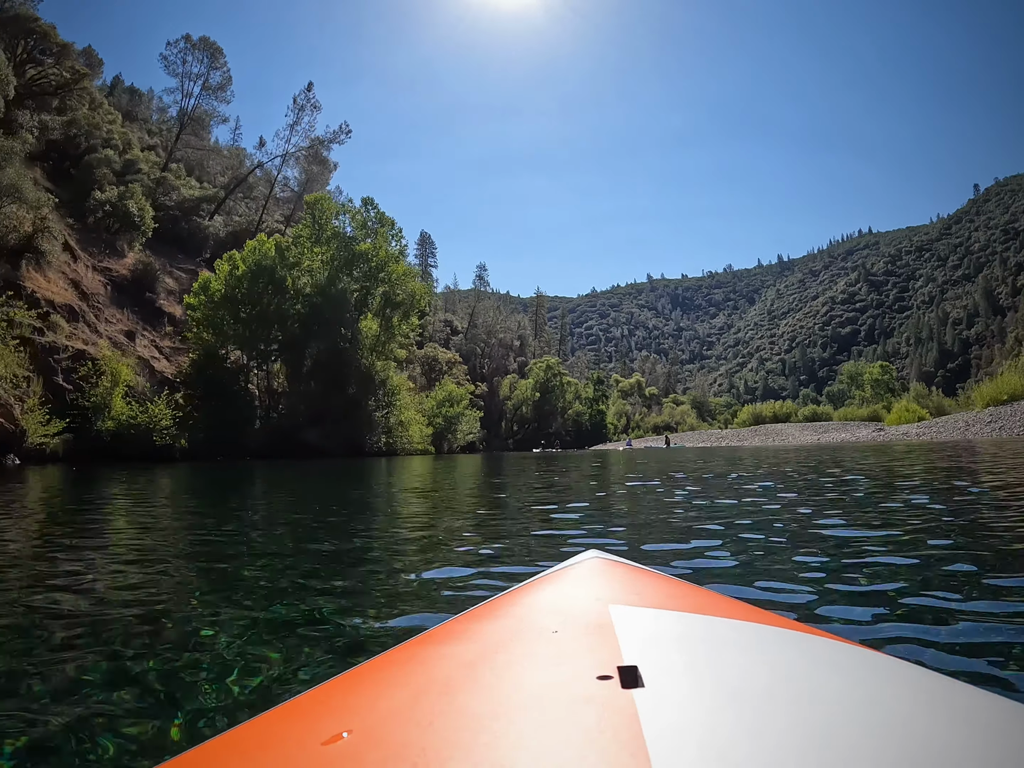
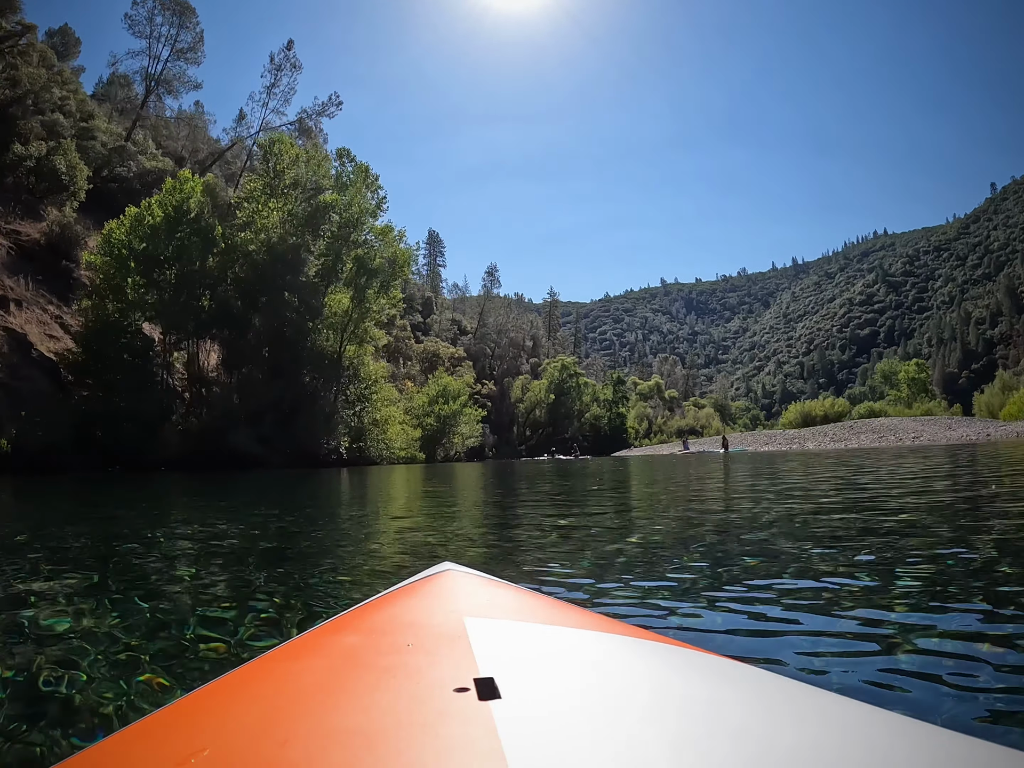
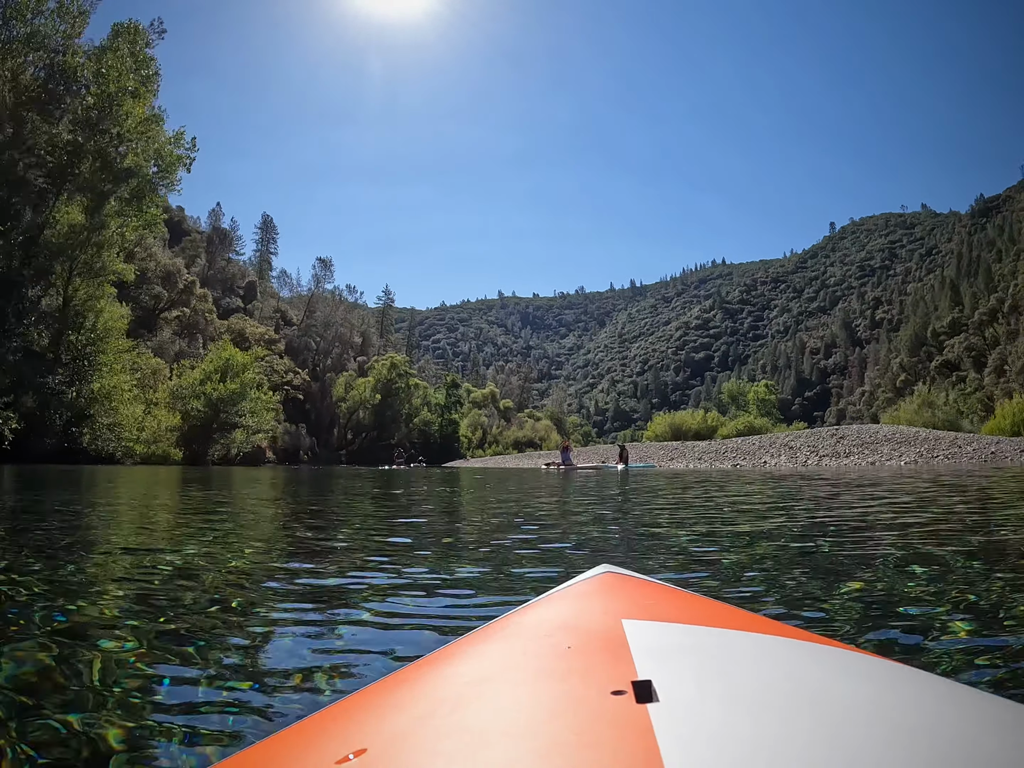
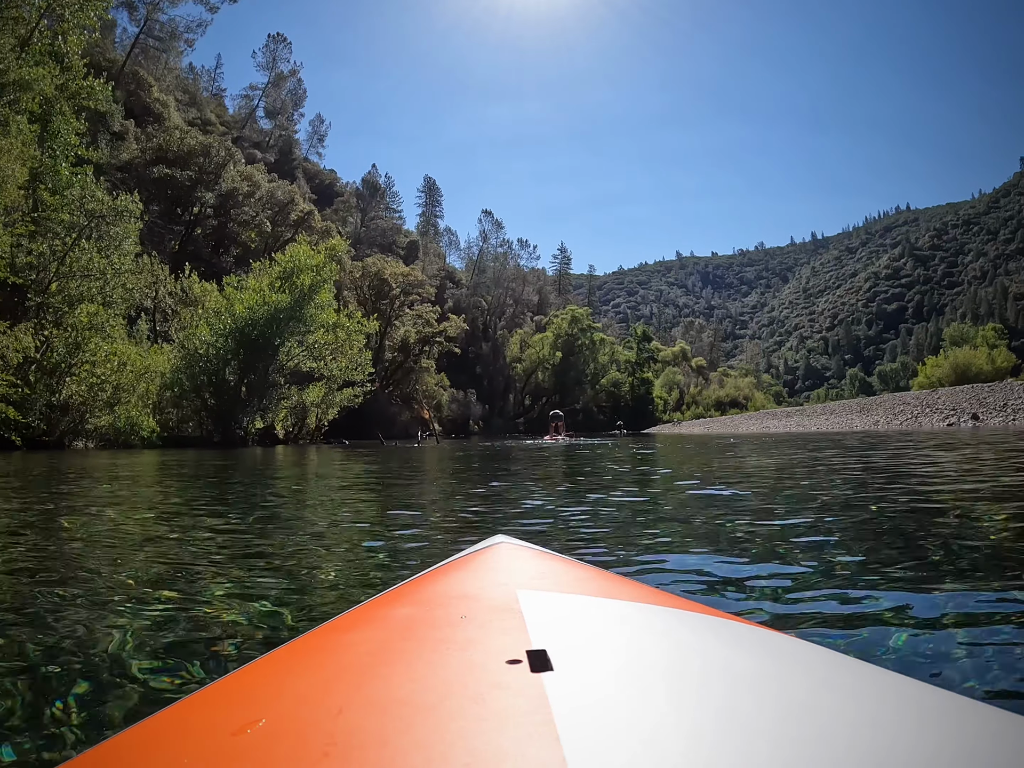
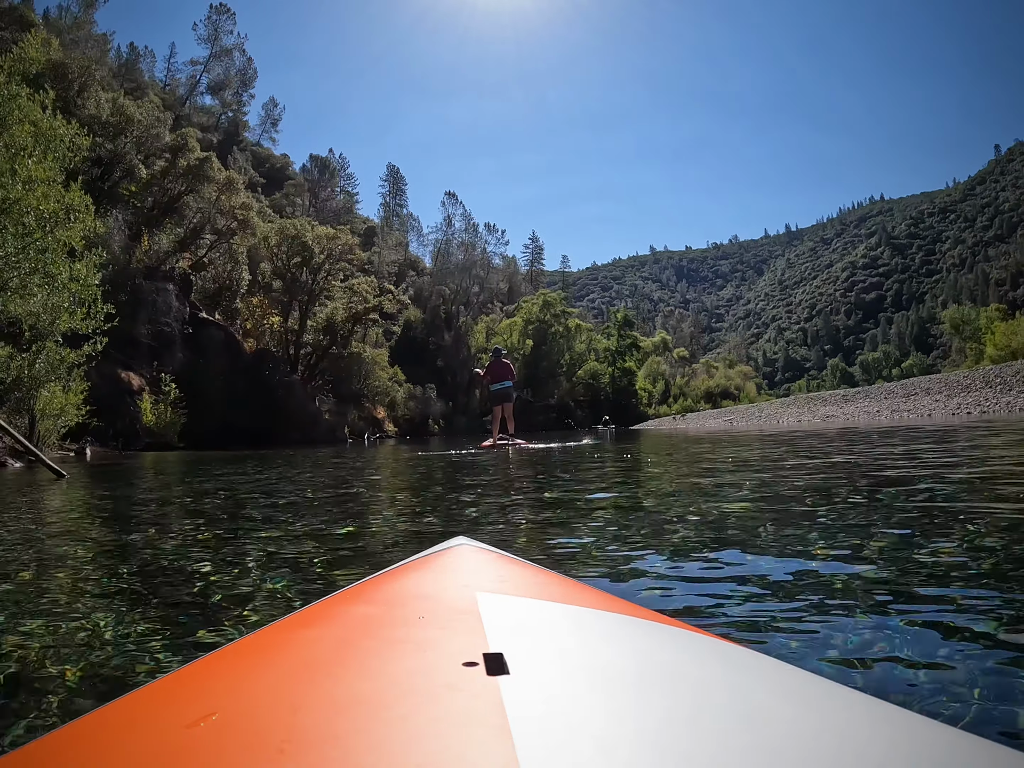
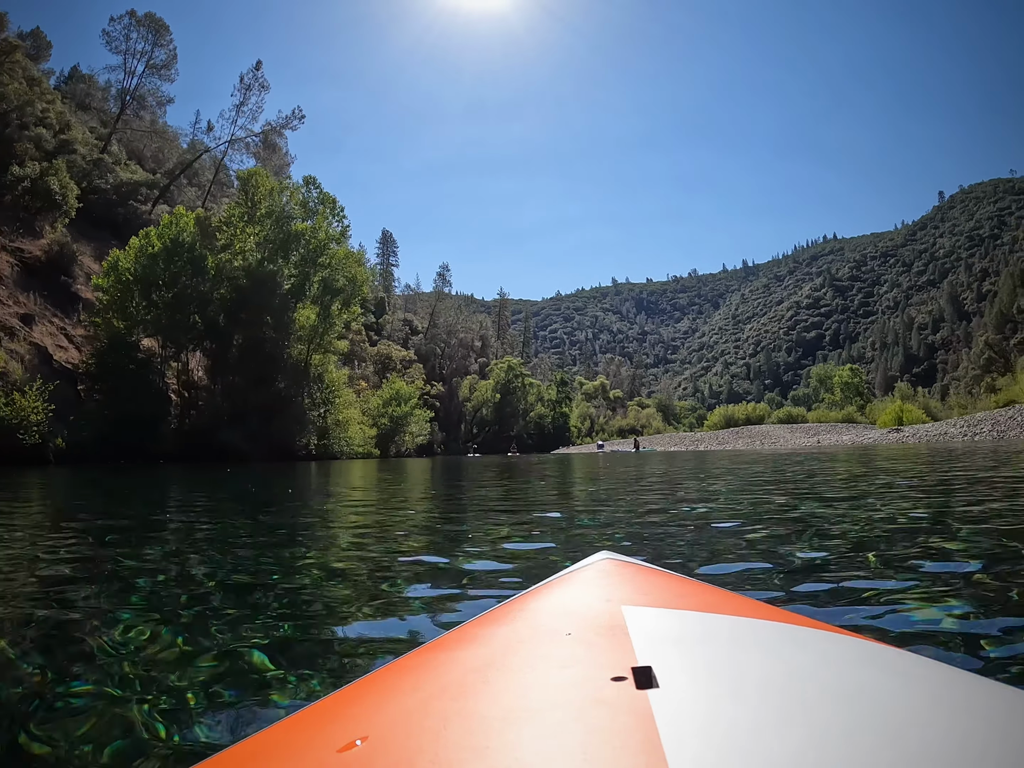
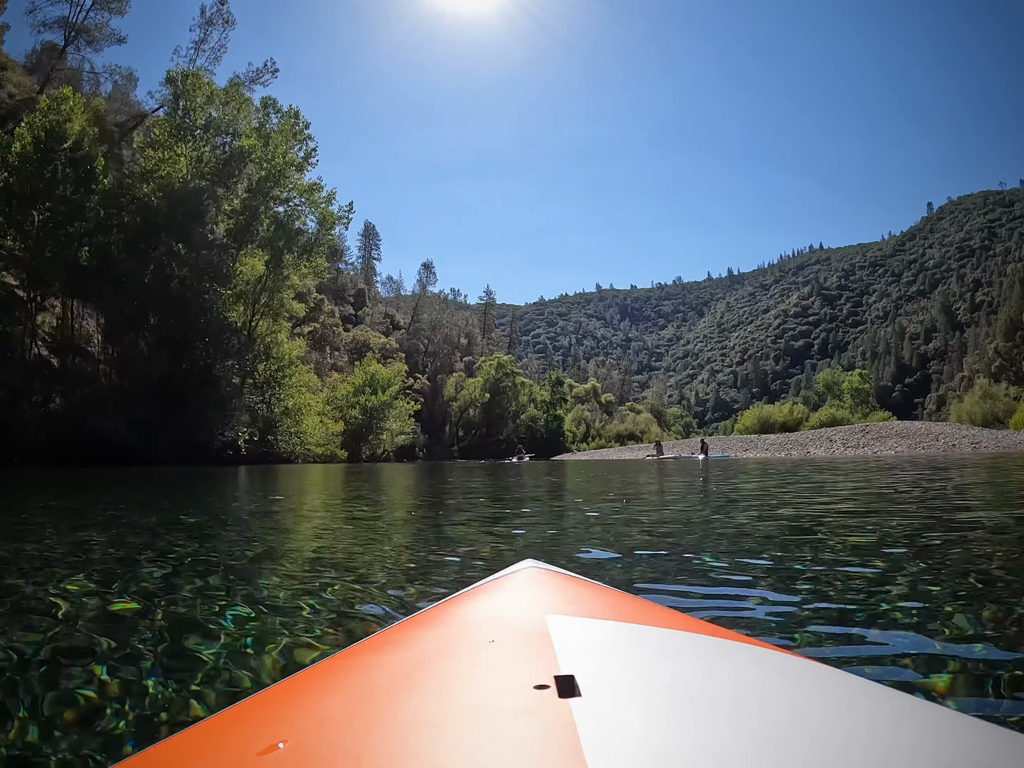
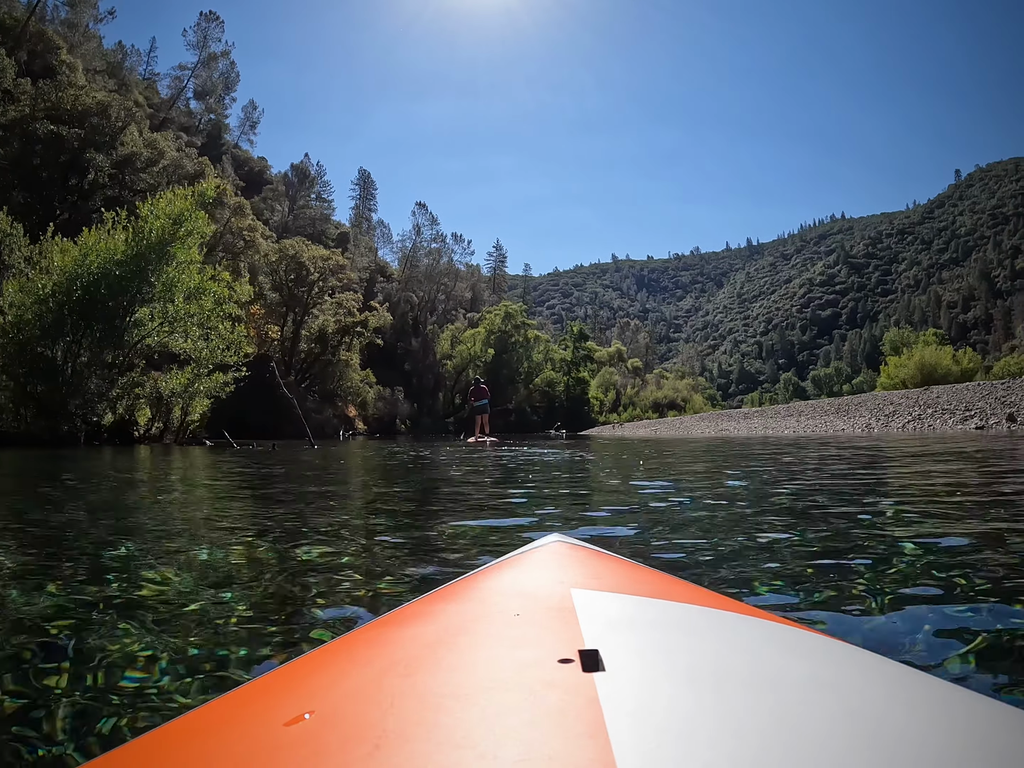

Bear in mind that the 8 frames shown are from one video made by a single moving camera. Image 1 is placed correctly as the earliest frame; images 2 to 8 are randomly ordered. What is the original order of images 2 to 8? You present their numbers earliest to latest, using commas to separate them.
6, 2, 7, 3, 4, 8, 5
